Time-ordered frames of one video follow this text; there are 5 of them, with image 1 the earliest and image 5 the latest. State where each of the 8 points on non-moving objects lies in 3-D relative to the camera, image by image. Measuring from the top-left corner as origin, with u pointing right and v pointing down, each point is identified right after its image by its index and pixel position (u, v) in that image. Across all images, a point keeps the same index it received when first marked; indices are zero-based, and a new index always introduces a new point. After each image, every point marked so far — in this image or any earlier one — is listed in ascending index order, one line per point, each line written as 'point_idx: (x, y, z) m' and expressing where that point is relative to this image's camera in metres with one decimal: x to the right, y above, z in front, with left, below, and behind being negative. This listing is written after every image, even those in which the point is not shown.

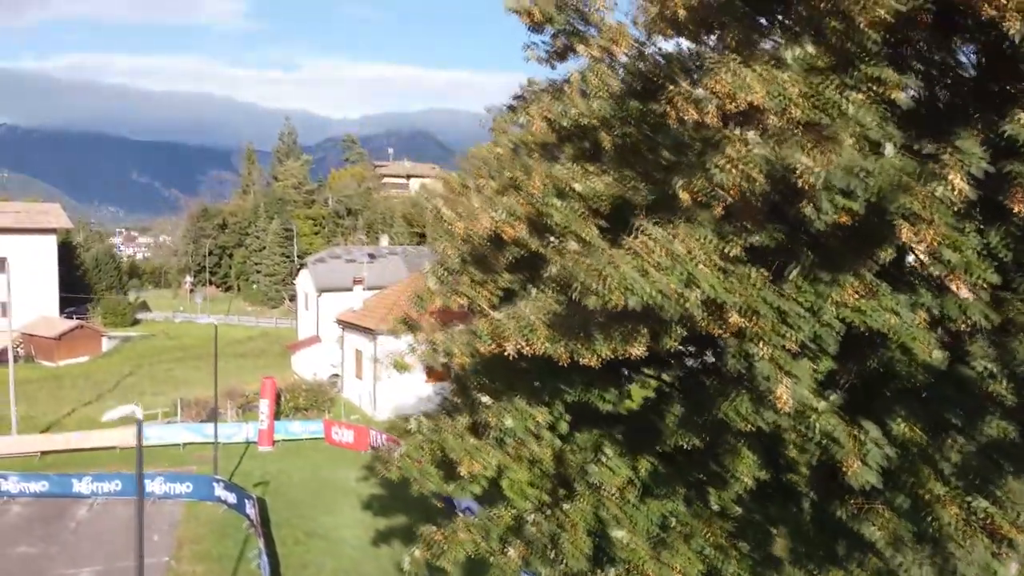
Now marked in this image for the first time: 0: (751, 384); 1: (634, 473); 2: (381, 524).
0: (+0.9, -0.4, +4.2) m
1: (+0.6, -1.0, +5.8) m
2: (-2.2, -4.0, +18.3) m
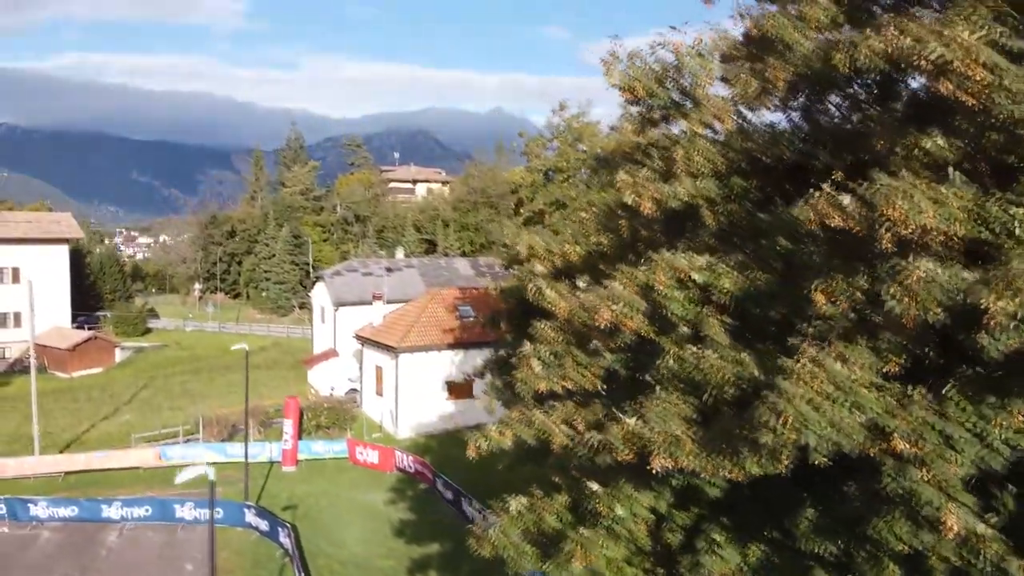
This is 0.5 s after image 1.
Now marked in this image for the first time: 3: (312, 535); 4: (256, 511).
0: (+1.5, -0.8, +4.1) m
1: (+1.2, -1.4, +5.7) m
2: (-1.6, -4.4, +18.2) m
3: (-3.6, -4.4, +19.3) m
4: (-4.5, -4.0, +19.3) m
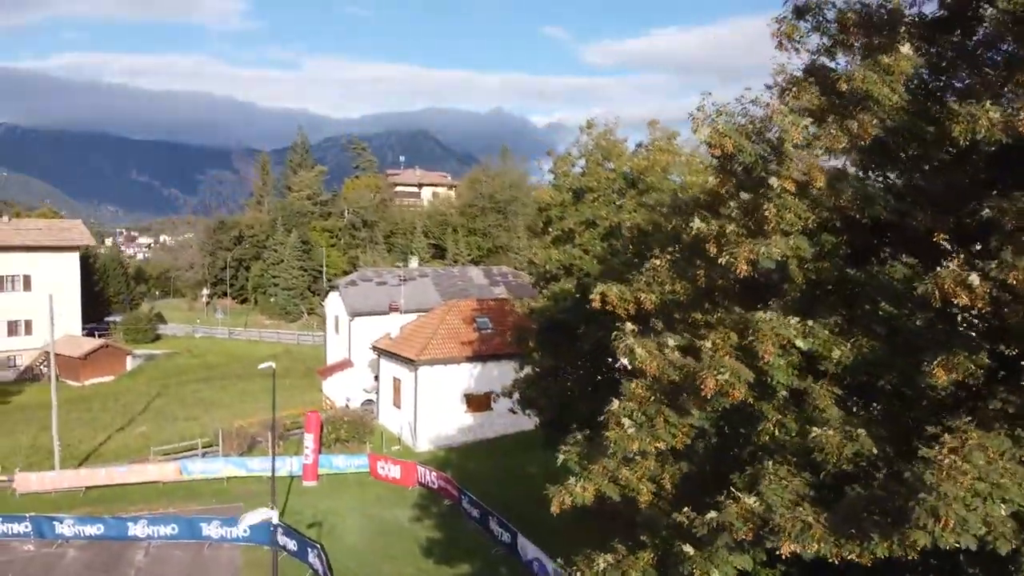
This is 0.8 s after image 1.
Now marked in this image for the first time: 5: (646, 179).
0: (+2.0, -1.1, +4.0) m
1: (+1.7, -1.7, +5.6) m
2: (-1.1, -4.7, +18.2) m
3: (-3.1, -4.7, +19.2) m
4: (-4.0, -4.3, +19.3) m
5: (+2.2, +1.8, +18.2) m
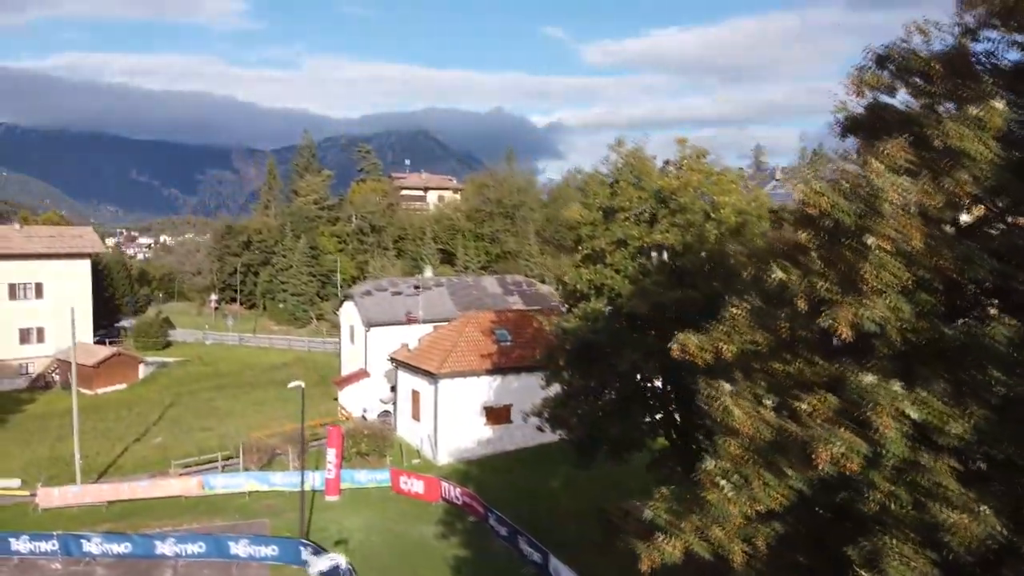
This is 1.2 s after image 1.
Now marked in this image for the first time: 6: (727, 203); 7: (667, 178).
0: (+2.5, -1.5, +4.0) m
1: (+2.2, -2.1, +5.6) m
2: (-0.6, -5.1, +18.1) m
3: (-2.6, -5.0, +19.2) m
4: (-3.5, -4.6, +19.2) m
5: (+2.8, +1.5, +18.2) m
6: (+3.5, +1.4, +17.7) m
7: (+2.6, +1.8, +18.3) m
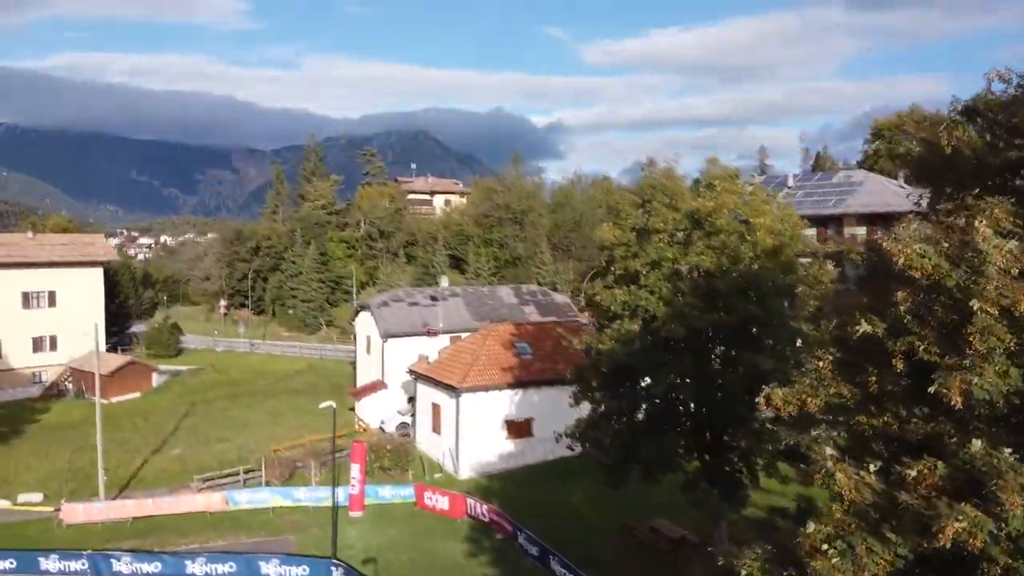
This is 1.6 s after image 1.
0: (+3.0, -1.8, +3.9) m
1: (+2.8, -2.4, +5.5) m
2: (0.0, -5.4, +18.1) m
3: (-2.0, -5.4, +19.2) m
4: (-2.9, -5.0, +19.2) m
5: (+3.3, +1.1, +18.1) m
6: (+4.1, +1.0, +17.7) m
7: (+3.2, +1.5, +18.3) m
